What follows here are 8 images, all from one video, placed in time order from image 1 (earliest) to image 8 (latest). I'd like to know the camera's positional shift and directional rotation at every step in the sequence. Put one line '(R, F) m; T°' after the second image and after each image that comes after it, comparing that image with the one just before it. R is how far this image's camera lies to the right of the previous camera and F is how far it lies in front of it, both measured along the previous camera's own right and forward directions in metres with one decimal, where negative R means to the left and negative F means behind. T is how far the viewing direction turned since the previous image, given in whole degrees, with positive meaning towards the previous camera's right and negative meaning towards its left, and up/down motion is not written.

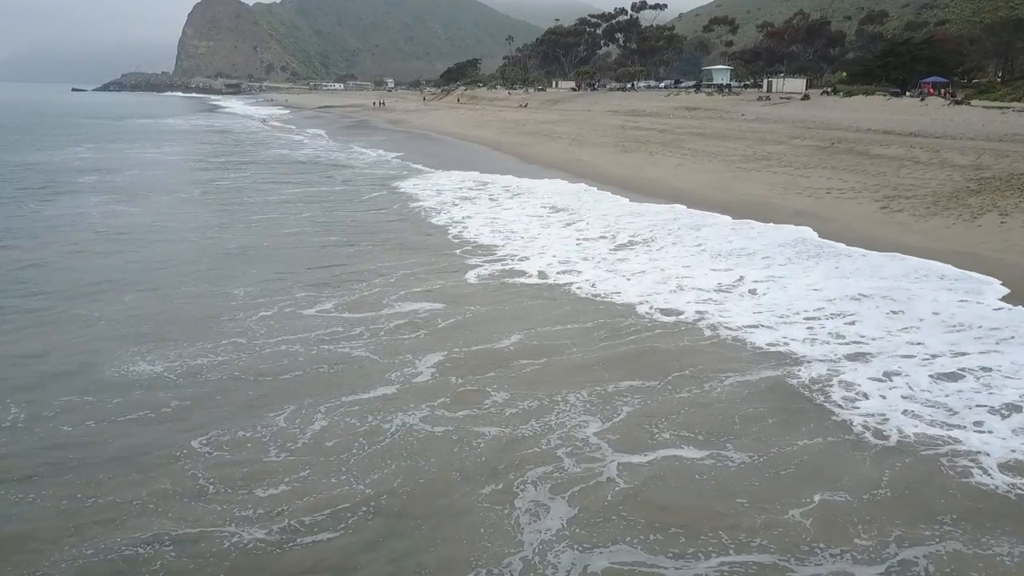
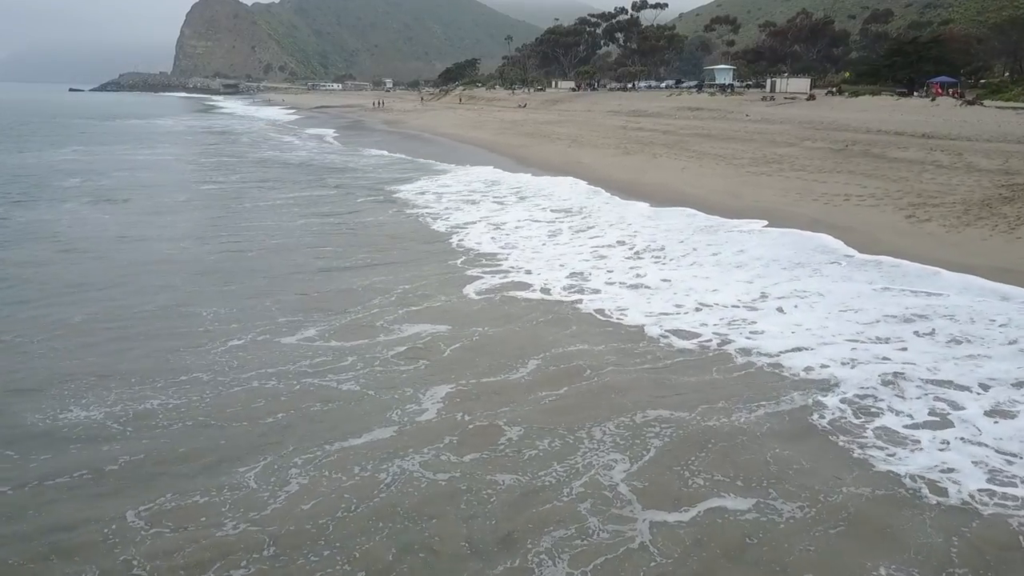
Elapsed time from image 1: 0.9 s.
(0.0, +0.6) m; 0°
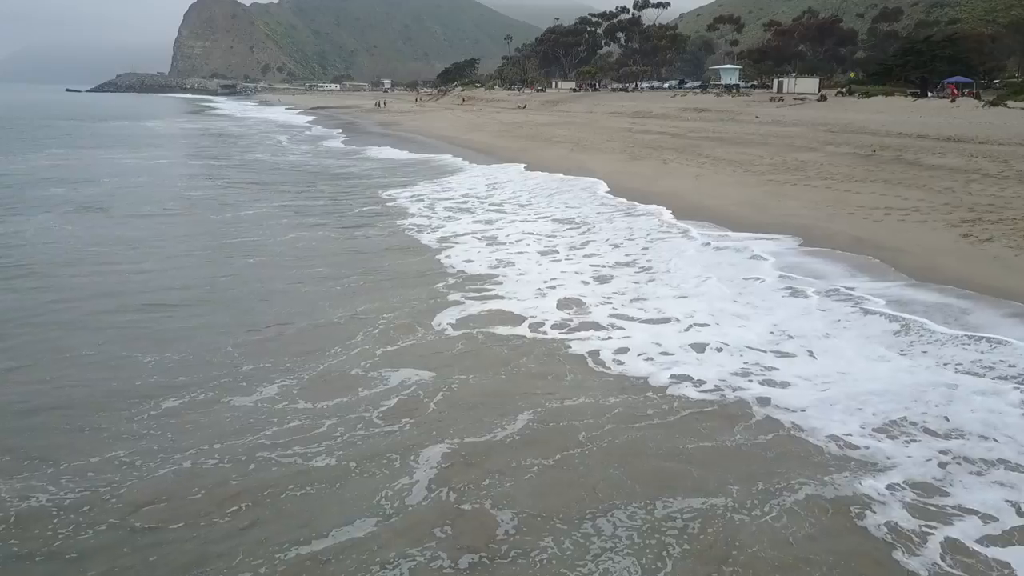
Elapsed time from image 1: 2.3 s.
(0.0, +1.1) m; 0°
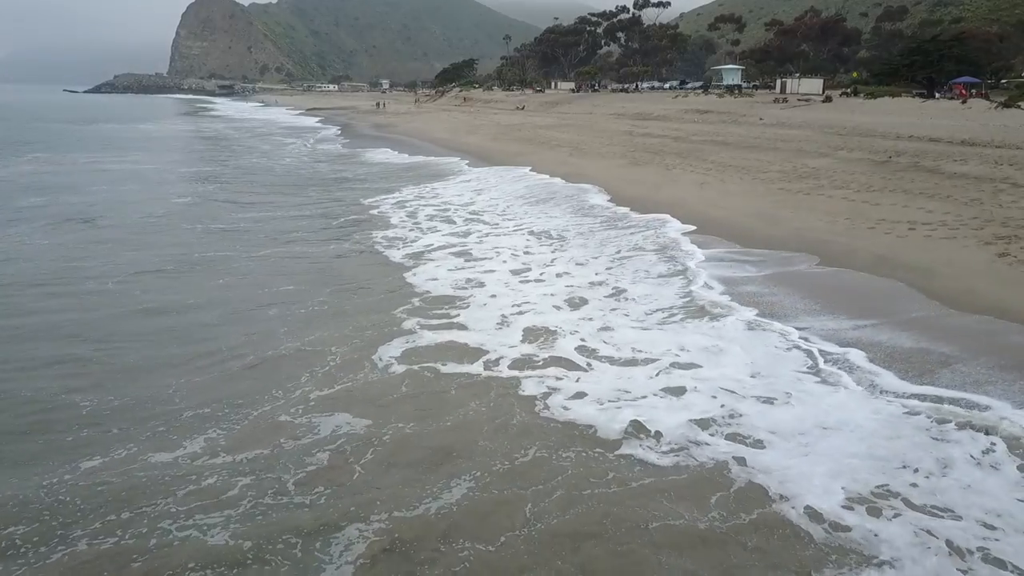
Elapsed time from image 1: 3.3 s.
(+0.1, +0.7) m; 0°
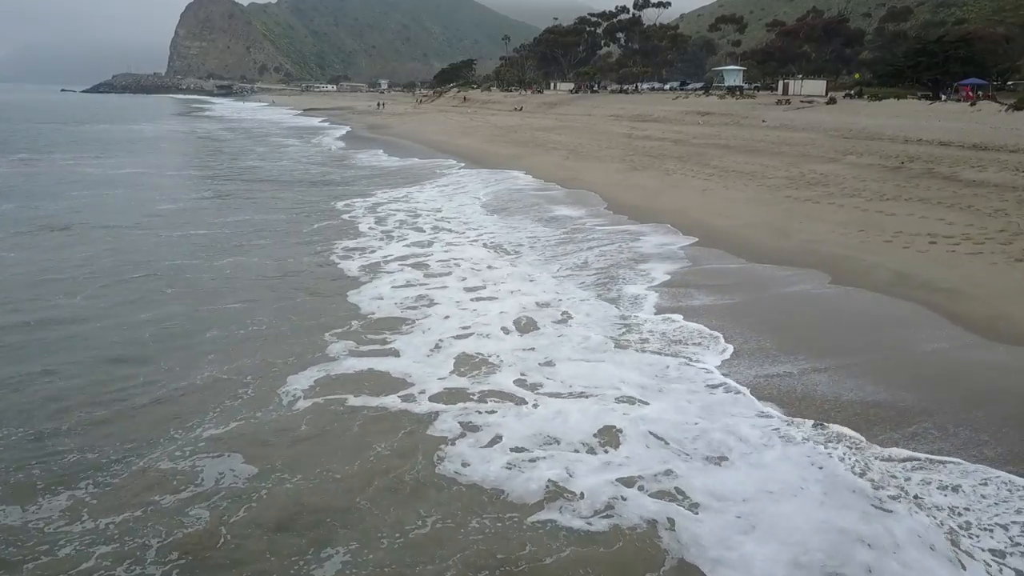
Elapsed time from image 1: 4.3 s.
(+0.1, +0.7) m; 0°
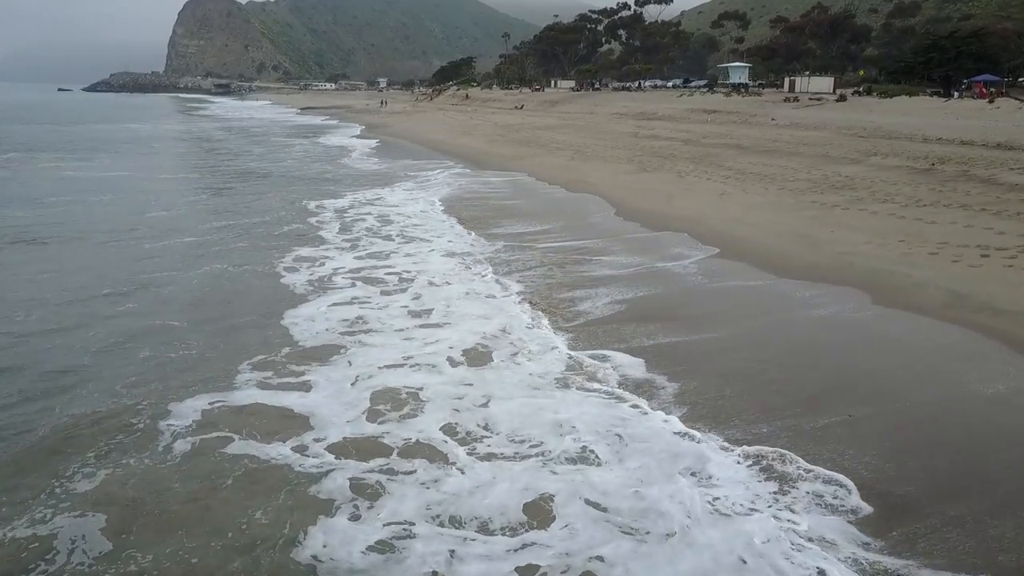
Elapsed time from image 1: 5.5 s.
(-0.1, +0.7) m; 0°
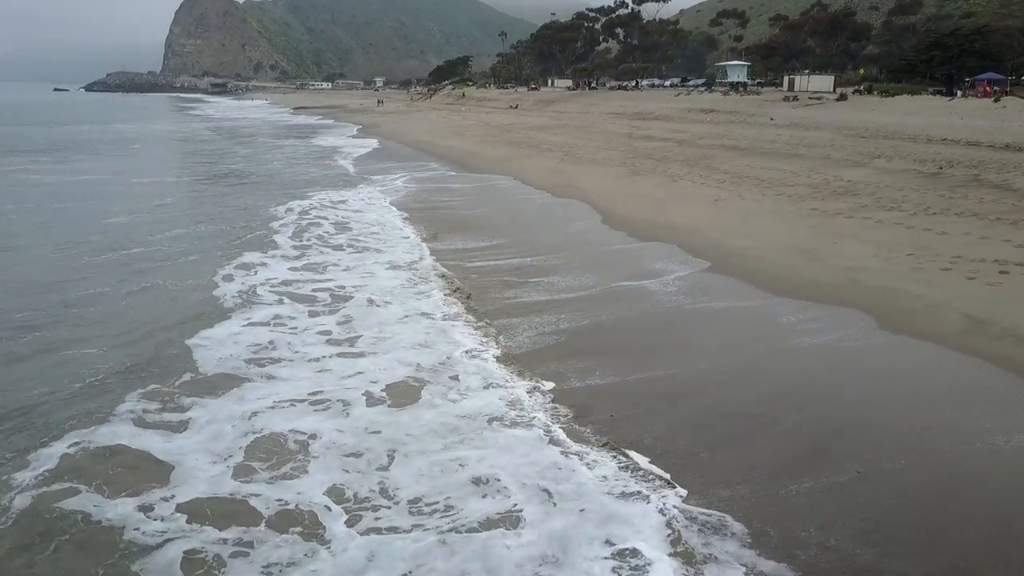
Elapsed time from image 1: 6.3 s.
(+0.2, +0.7) m; 0°
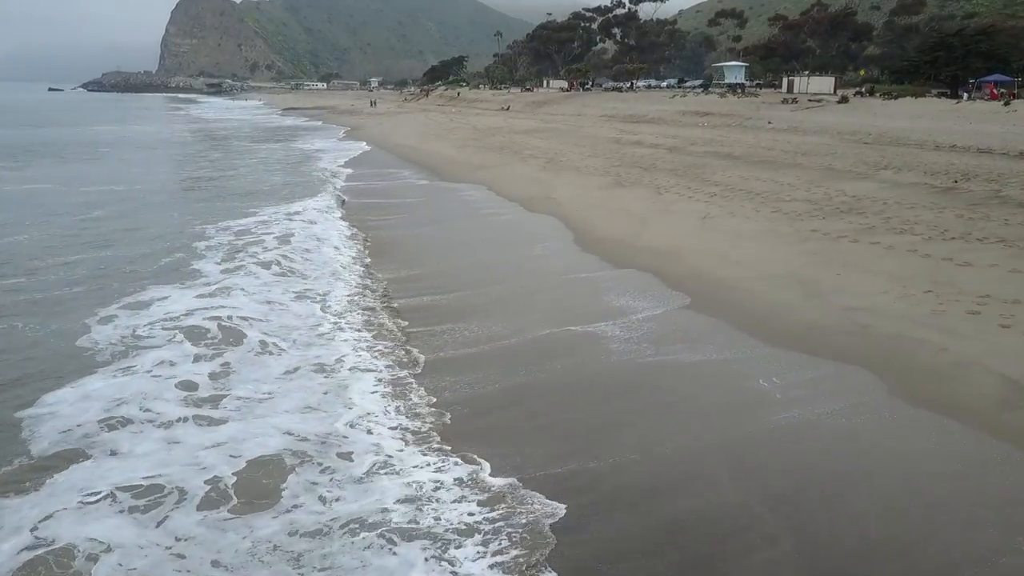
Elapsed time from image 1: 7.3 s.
(+0.3, +1.1) m; 0°
